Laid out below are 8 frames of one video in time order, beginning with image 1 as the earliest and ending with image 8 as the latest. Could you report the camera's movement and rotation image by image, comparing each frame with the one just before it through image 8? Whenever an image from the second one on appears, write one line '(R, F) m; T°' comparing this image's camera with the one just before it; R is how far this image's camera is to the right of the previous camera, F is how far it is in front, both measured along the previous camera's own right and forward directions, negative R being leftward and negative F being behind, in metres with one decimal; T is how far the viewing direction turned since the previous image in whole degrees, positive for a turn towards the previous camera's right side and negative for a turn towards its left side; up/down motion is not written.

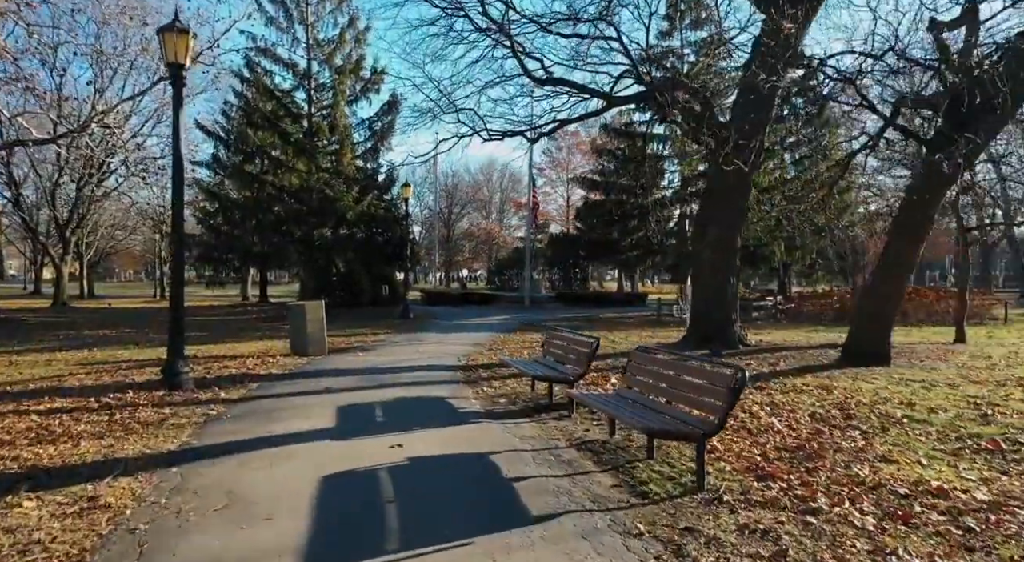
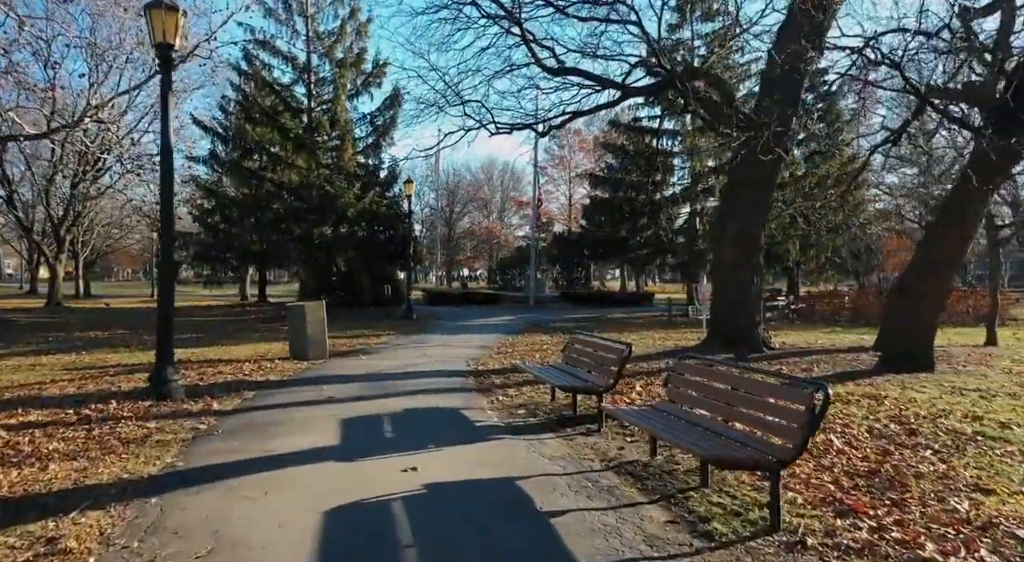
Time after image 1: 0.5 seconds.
(-0.2, +0.7) m; 0°
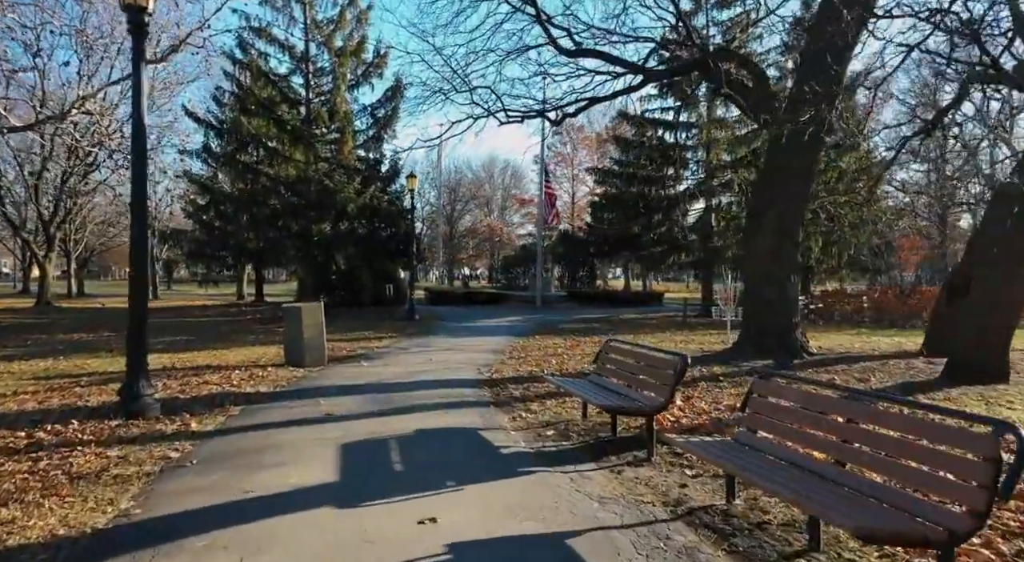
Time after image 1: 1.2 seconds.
(-0.3, +1.0) m; 0°
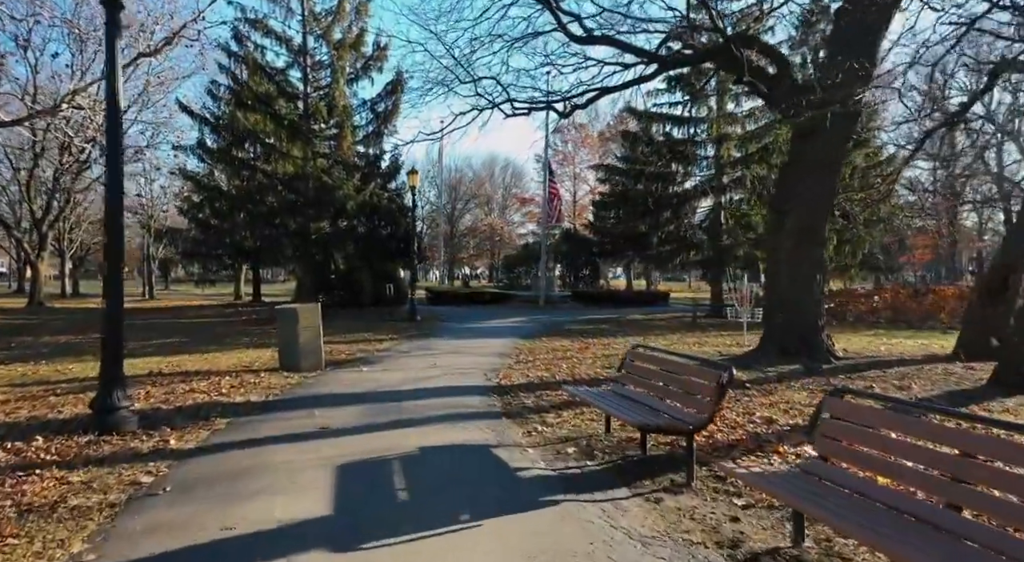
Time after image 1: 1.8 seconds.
(-0.1, +0.7) m; 0°
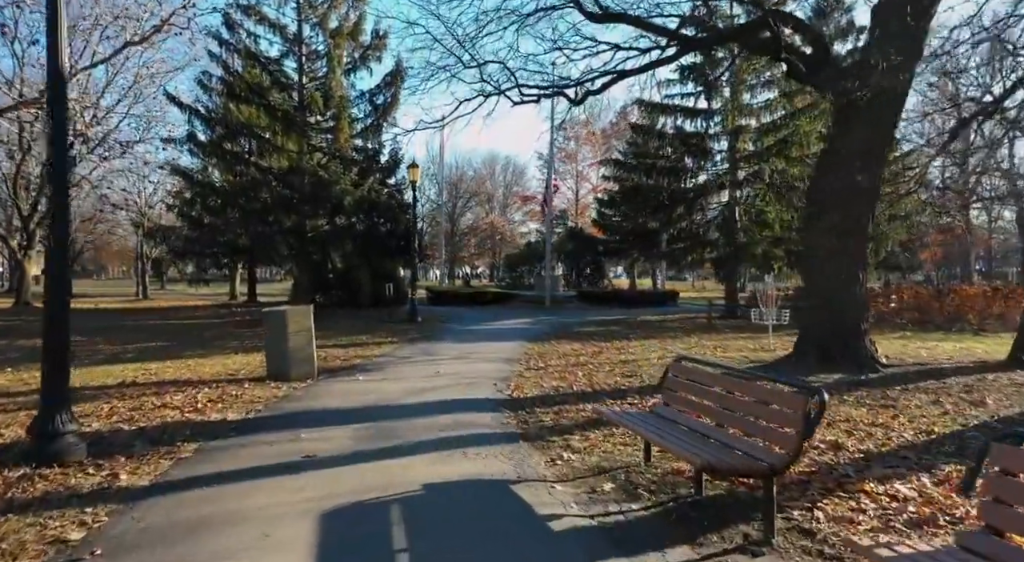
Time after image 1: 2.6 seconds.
(-0.2, +1.0) m; 0°
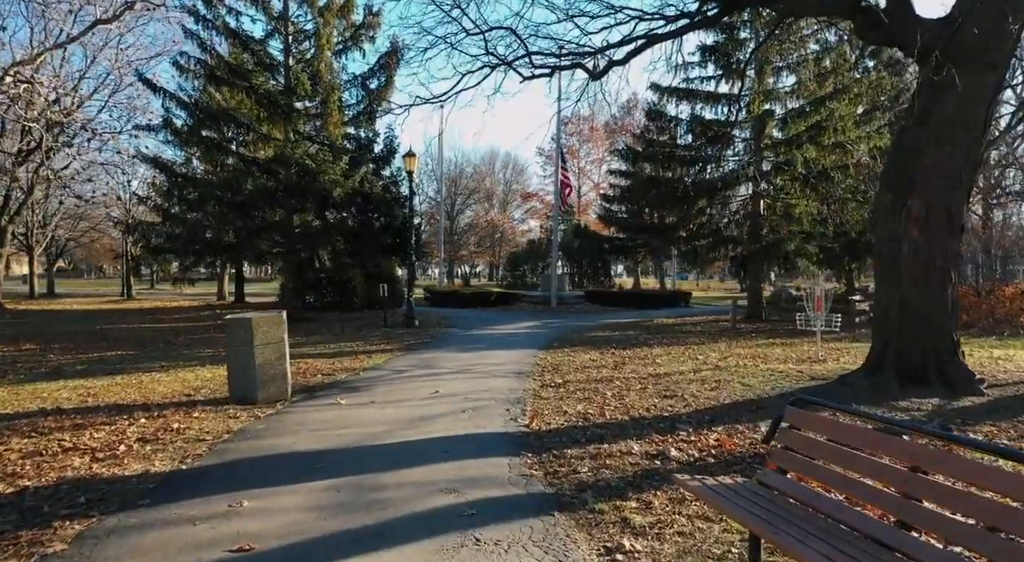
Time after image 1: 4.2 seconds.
(-0.2, +1.8) m; 0°
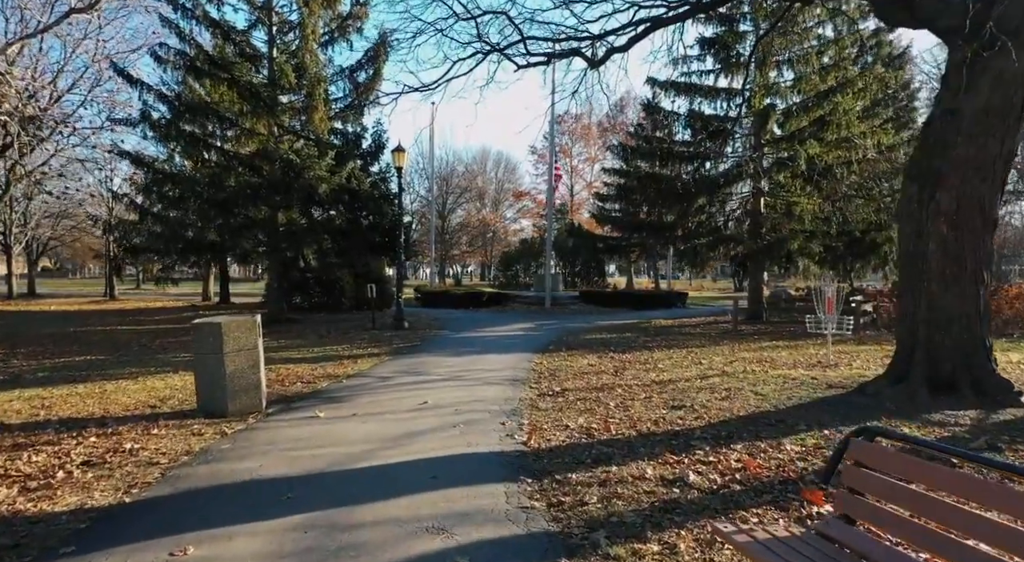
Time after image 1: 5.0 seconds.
(0.0, +0.7) m; +1°
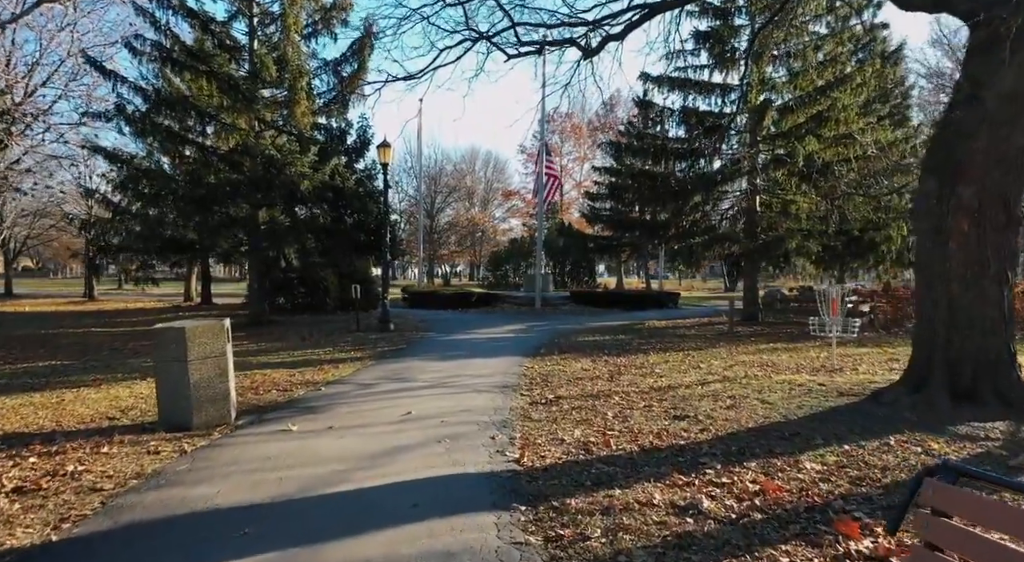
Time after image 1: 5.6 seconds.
(0.0, +0.6) m; +1°
